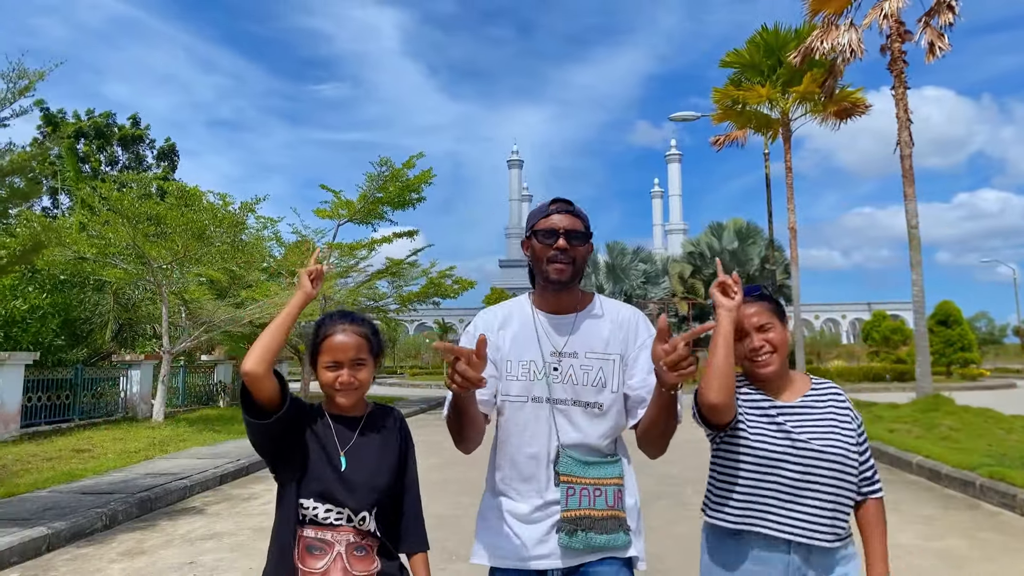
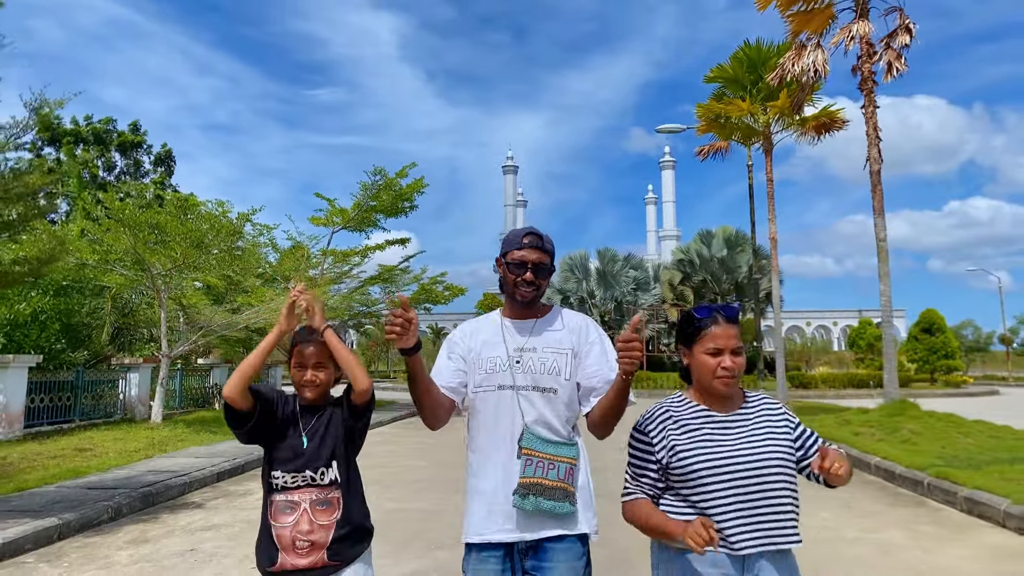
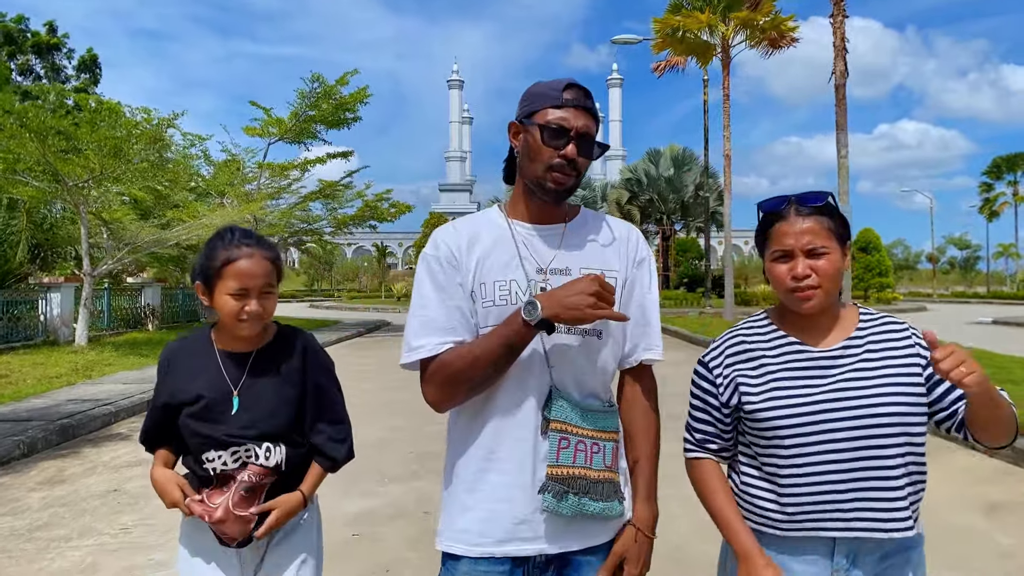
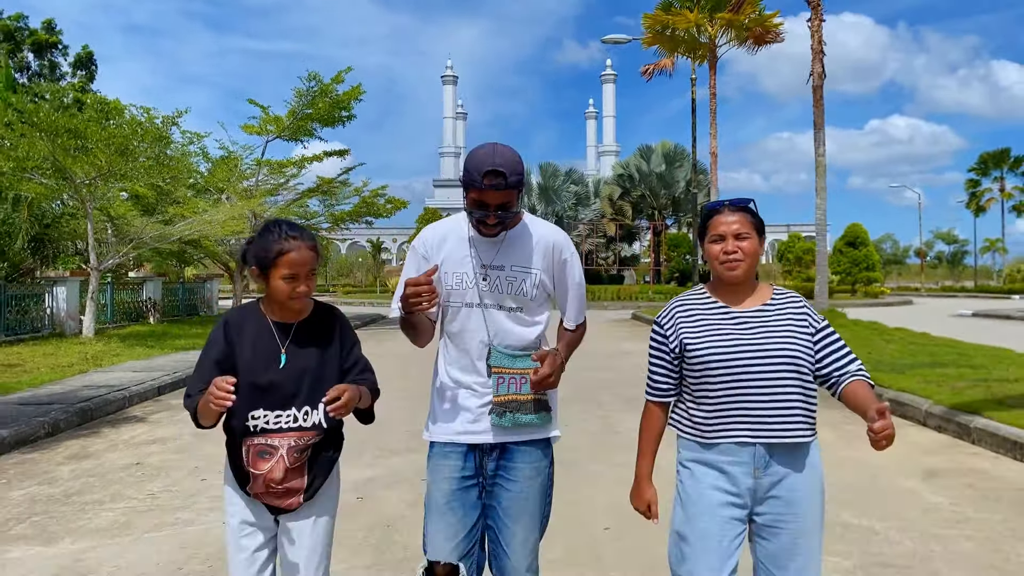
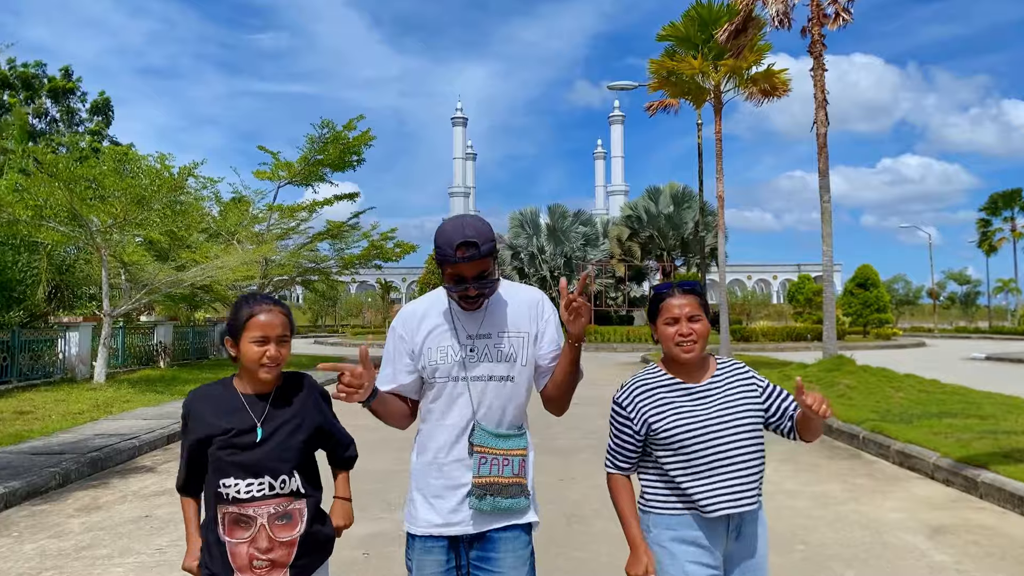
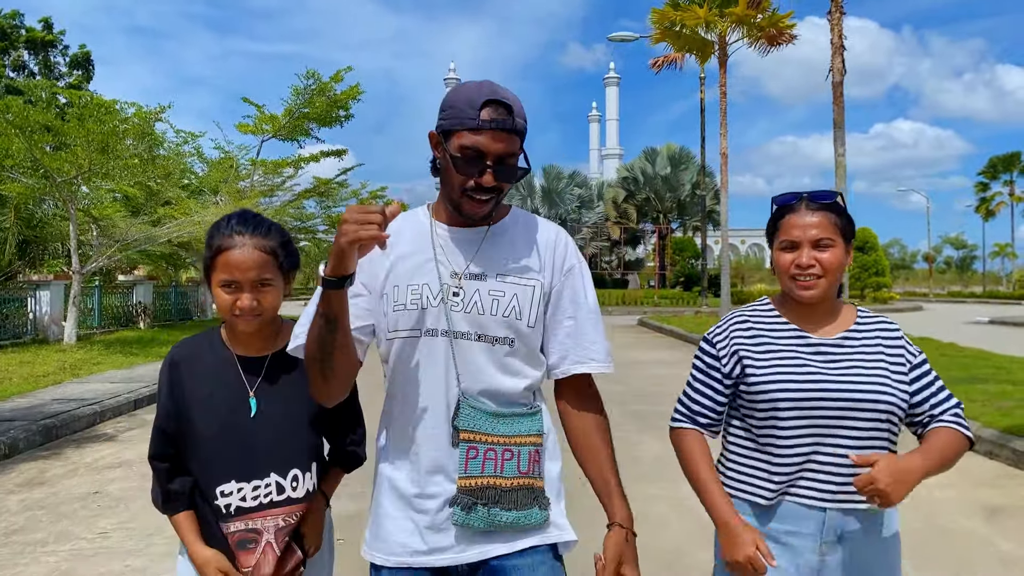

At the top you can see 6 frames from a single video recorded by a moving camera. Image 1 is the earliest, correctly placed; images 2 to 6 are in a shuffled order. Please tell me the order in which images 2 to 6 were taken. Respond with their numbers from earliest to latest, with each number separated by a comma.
2, 5, 3, 6, 4
